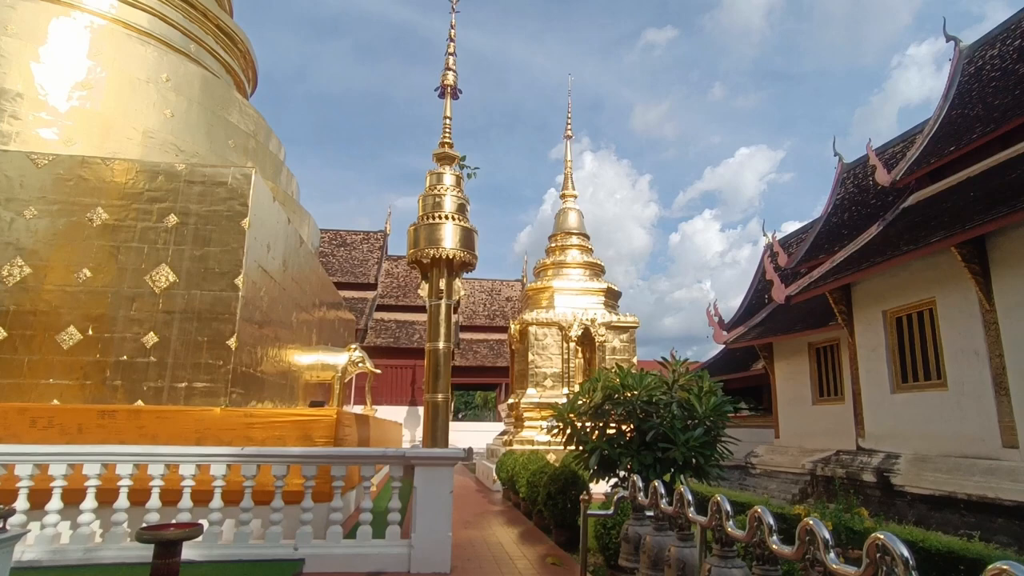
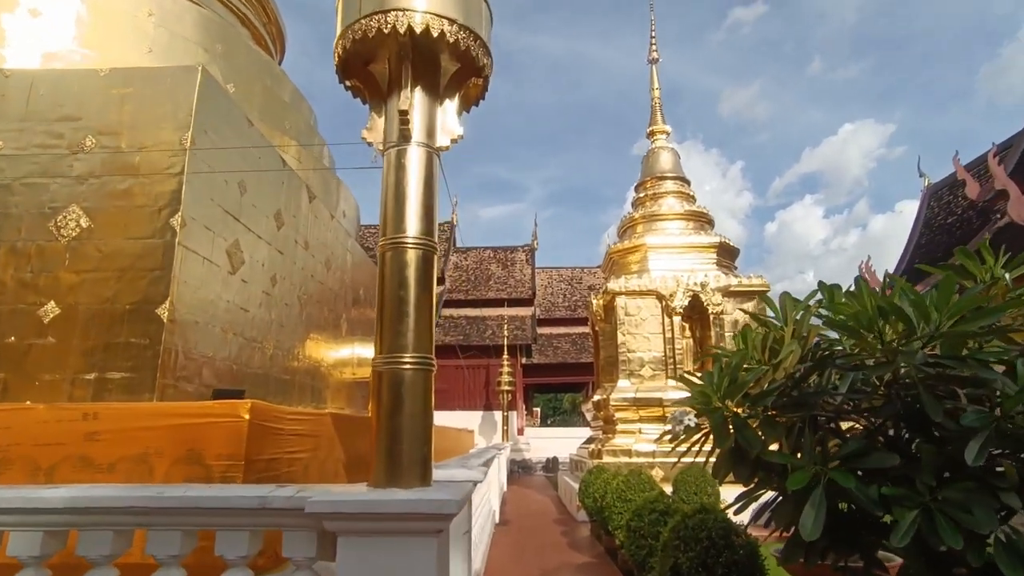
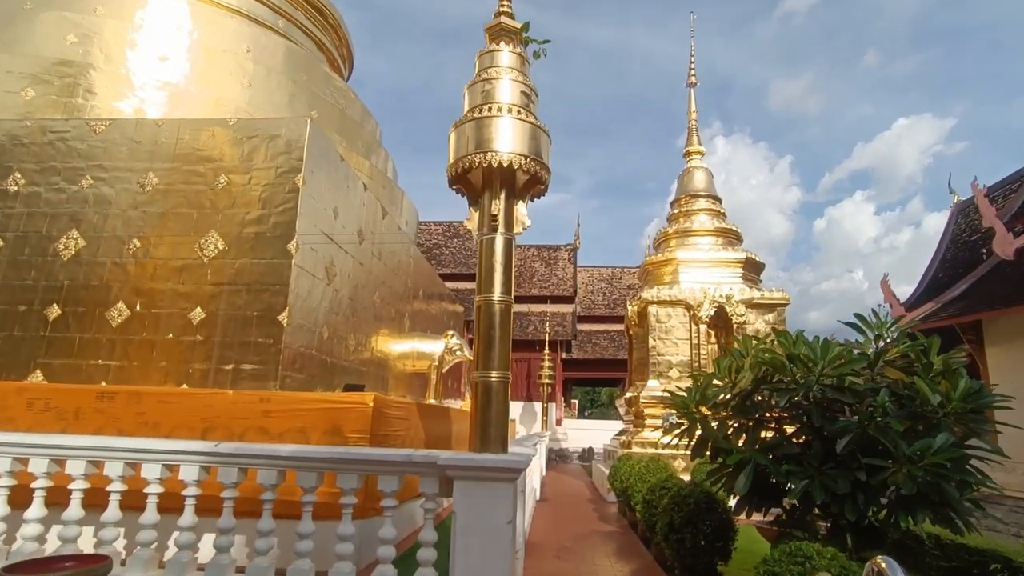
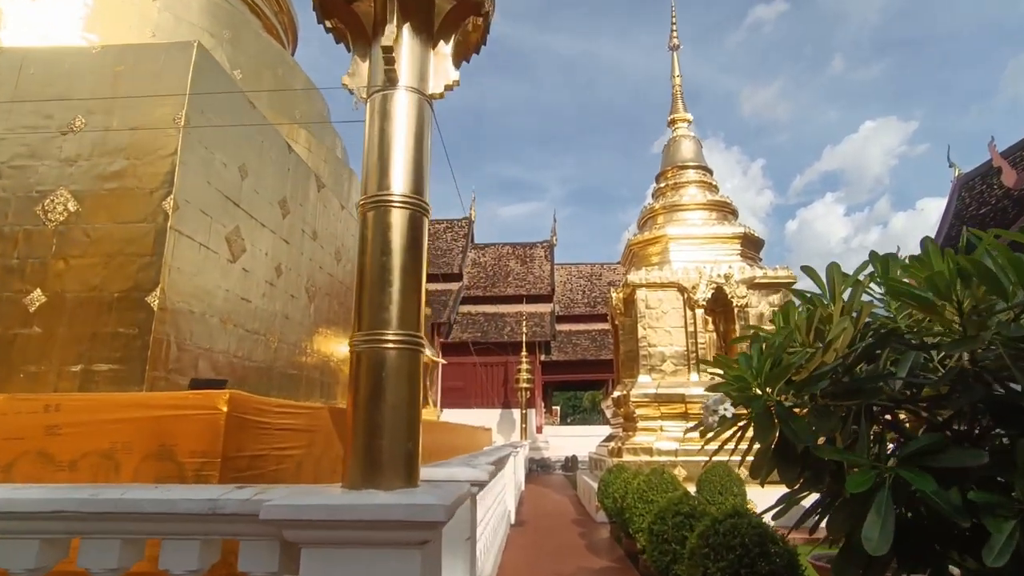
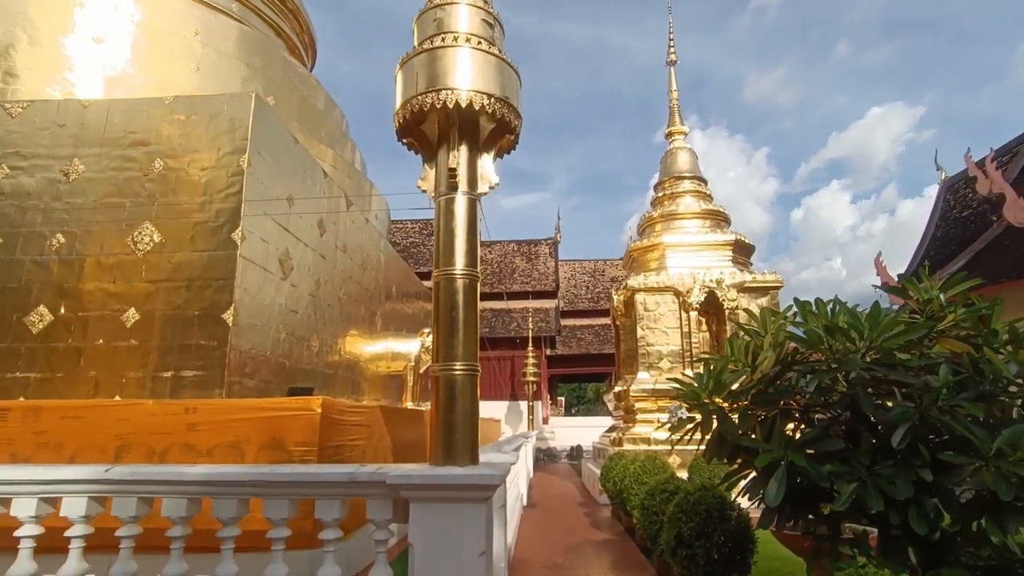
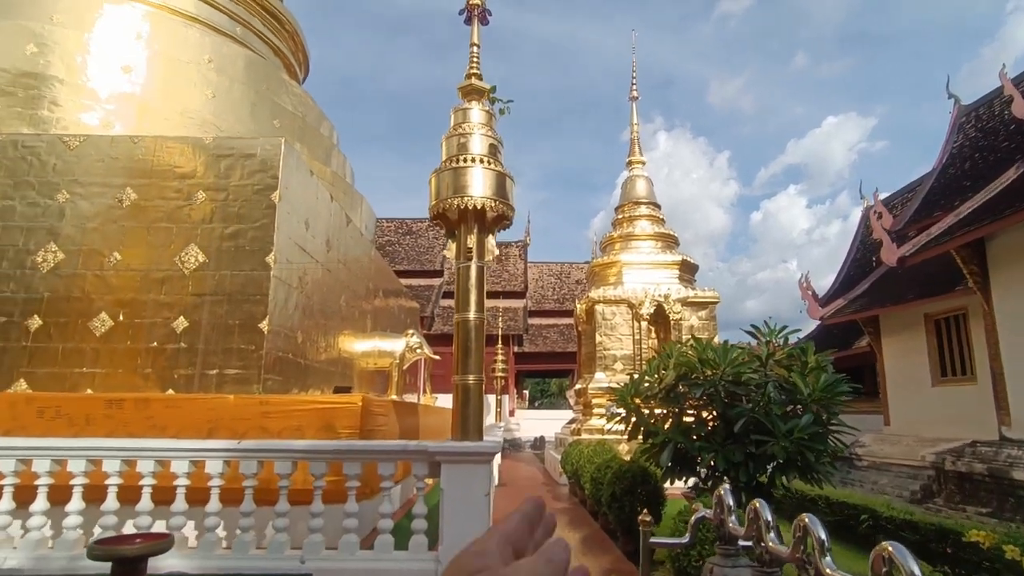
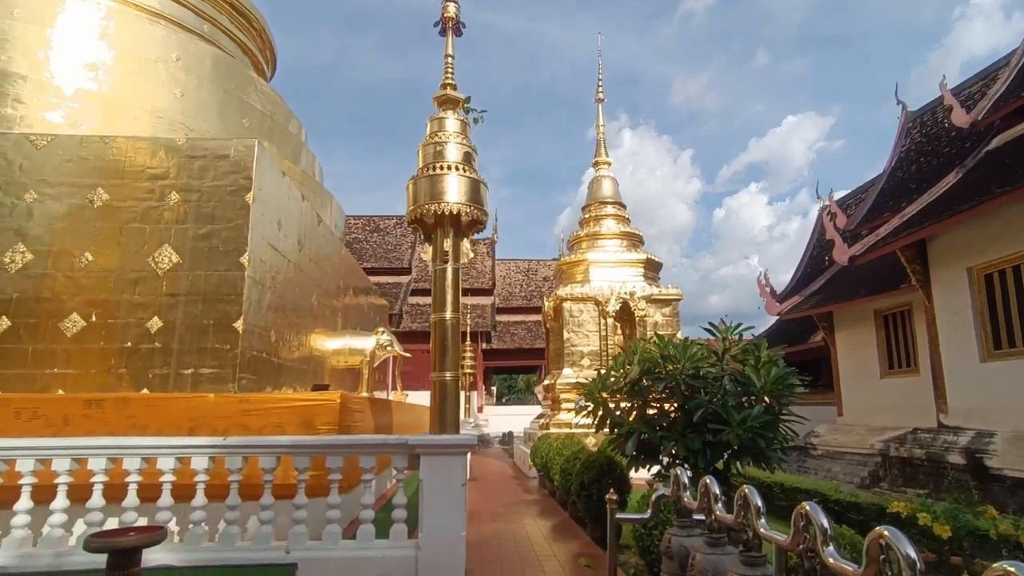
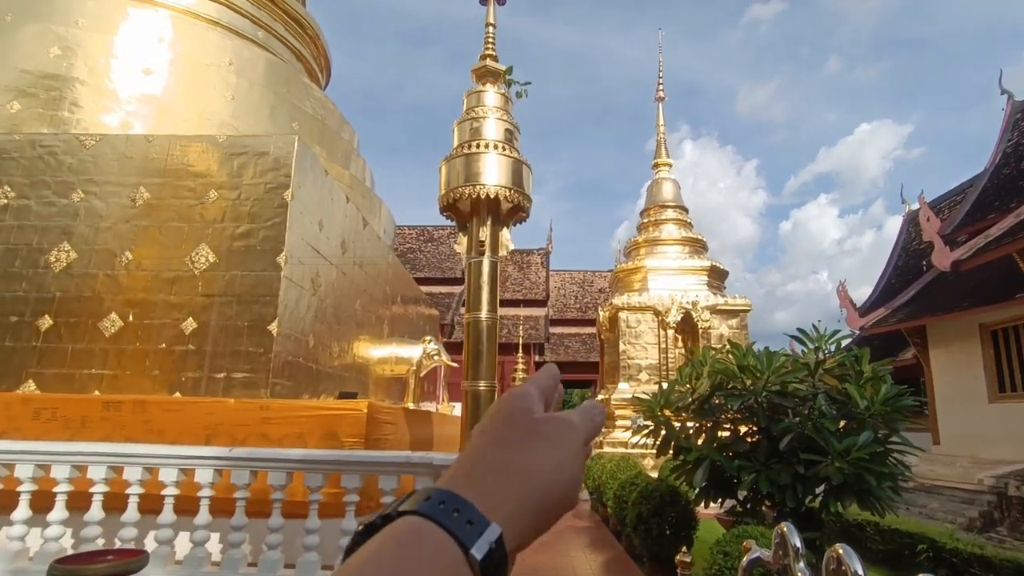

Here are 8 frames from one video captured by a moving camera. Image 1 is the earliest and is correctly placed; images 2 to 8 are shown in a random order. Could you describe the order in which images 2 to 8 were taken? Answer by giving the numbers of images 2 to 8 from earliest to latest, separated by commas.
7, 6, 8, 3, 5, 2, 4
